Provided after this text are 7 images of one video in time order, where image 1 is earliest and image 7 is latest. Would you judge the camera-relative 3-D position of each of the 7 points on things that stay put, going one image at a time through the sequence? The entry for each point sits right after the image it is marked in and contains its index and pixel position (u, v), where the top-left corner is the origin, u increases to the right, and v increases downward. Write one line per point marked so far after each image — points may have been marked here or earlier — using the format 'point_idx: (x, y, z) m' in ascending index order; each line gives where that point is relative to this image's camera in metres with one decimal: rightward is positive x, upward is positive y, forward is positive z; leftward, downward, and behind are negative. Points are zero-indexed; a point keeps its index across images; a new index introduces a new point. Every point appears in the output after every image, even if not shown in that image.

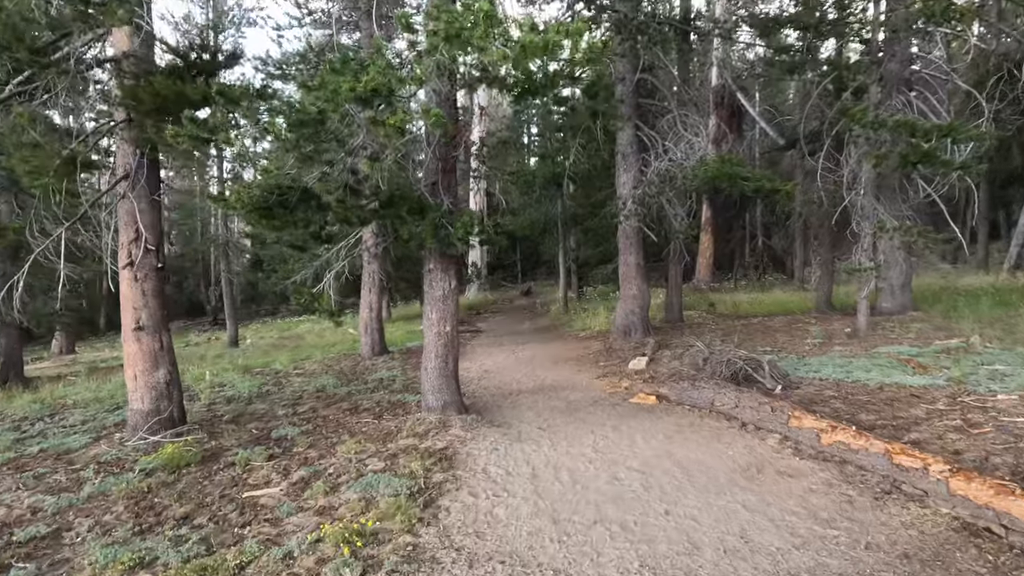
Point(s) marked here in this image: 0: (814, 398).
0: (+3.3, -1.2, +7.0) m
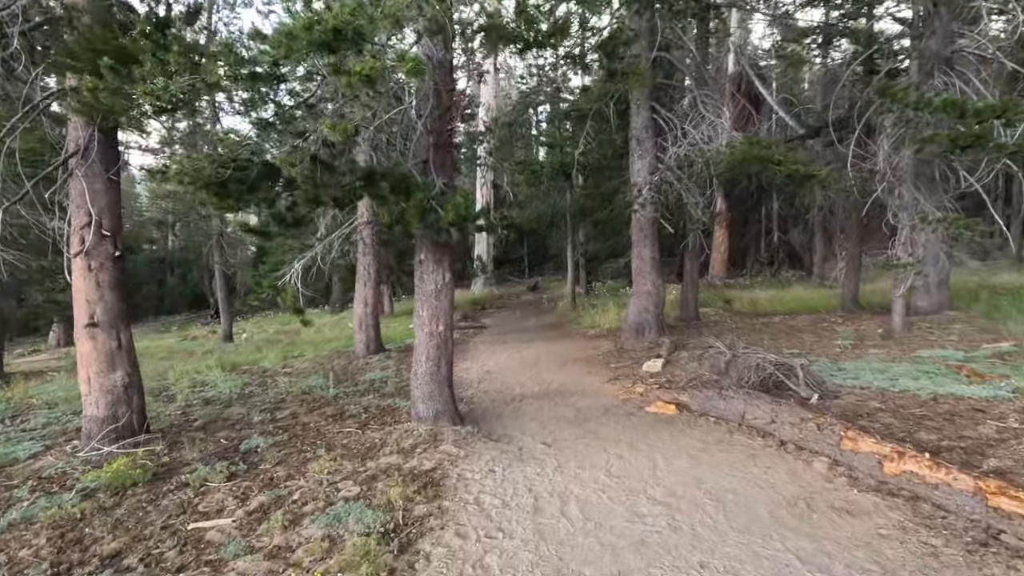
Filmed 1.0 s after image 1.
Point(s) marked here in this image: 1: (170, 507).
0: (+3.3, -1.2, +6.1) m
1: (-2.4, -1.6, +4.6) m
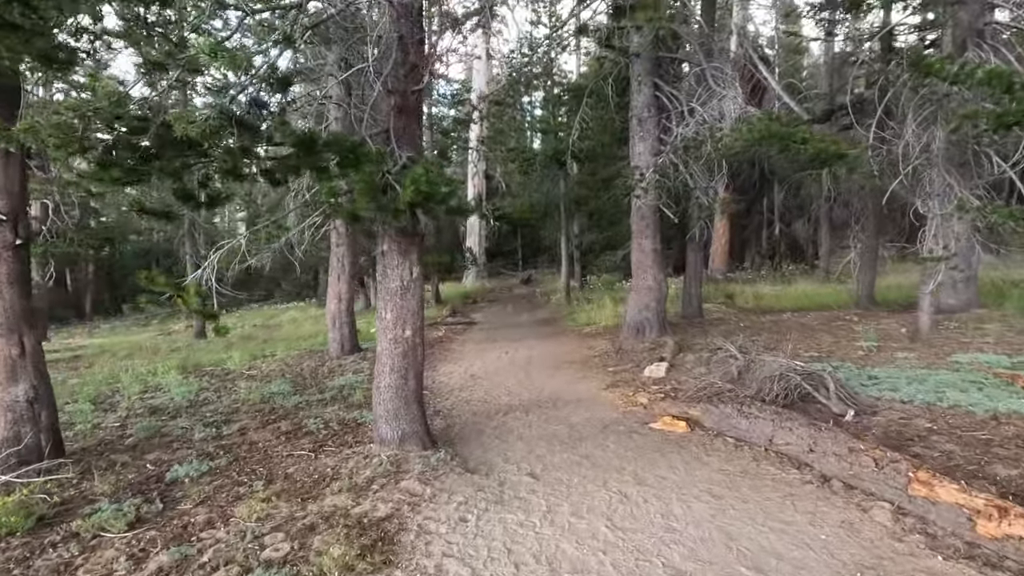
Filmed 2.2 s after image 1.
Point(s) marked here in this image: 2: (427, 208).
0: (+3.2, -1.2, +5.1) m
1: (-2.6, -1.5, +3.5) m
2: (-0.5, +0.5, +4.0) m
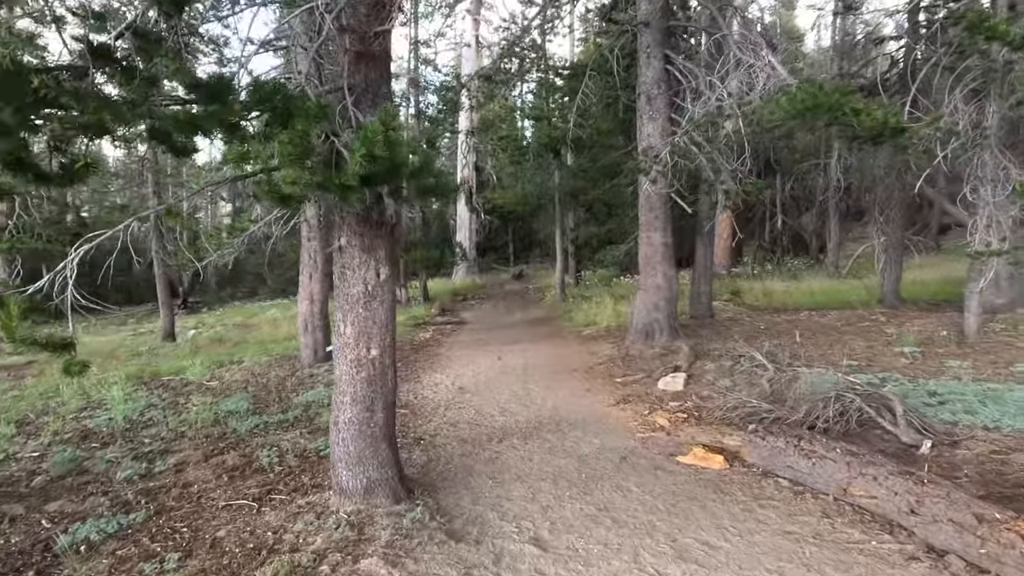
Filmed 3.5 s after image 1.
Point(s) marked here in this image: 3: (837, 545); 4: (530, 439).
0: (+3.2, -1.2, +4.0) m
1: (-2.6, -1.6, +2.3) m
2: (-0.5, +0.4, +2.8) m
3: (+1.7, -1.3, +3.3) m
4: (+0.2, -1.3, +5.7) m
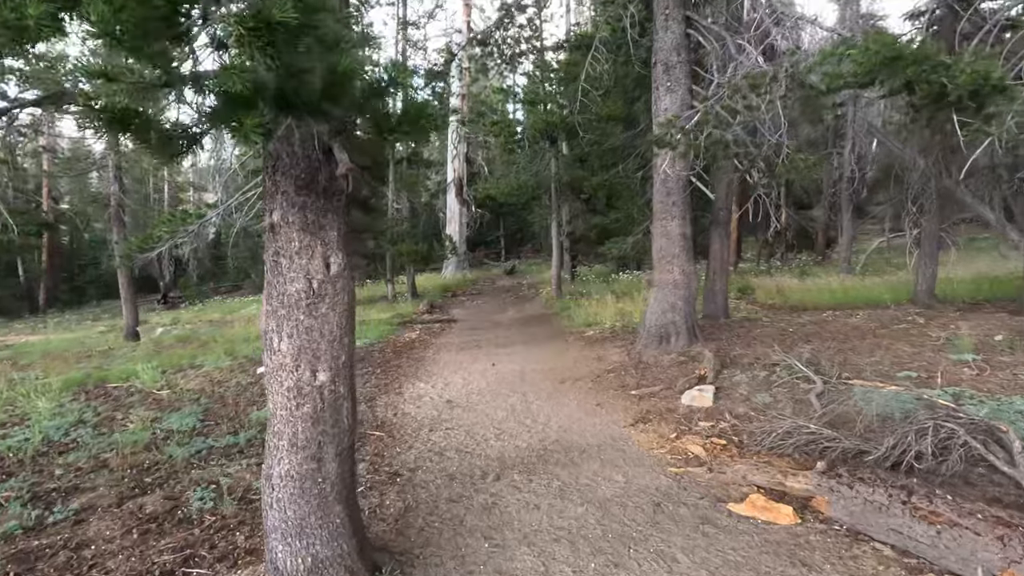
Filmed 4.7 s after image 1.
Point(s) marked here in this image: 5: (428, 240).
0: (+3.2, -1.2, +2.9) m
1: (-2.5, -1.6, +1.1) m
2: (-0.5, +0.5, +1.6) m
3: (+1.7, -1.3, +2.2) m
4: (+0.2, -1.3, +4.5) m
5: (-2.5, +1.4, +18.8) m
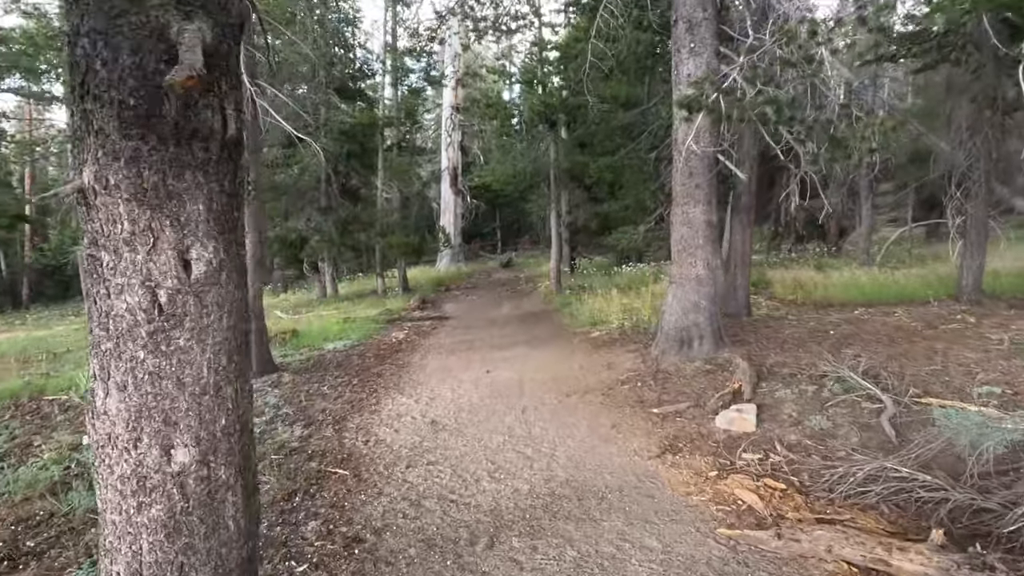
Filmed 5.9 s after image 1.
0: (+3.2, -1.2, +1.8) m
1: (-2.5, -1.7, 0.0) m
2: (-0.5, +0.4, +0.5) m
3: (+1.7, -1.4, +1.1) m
4: (+0.1, -1.3, +3.4) m
5: (-2.6, +1.6, +17.6) m
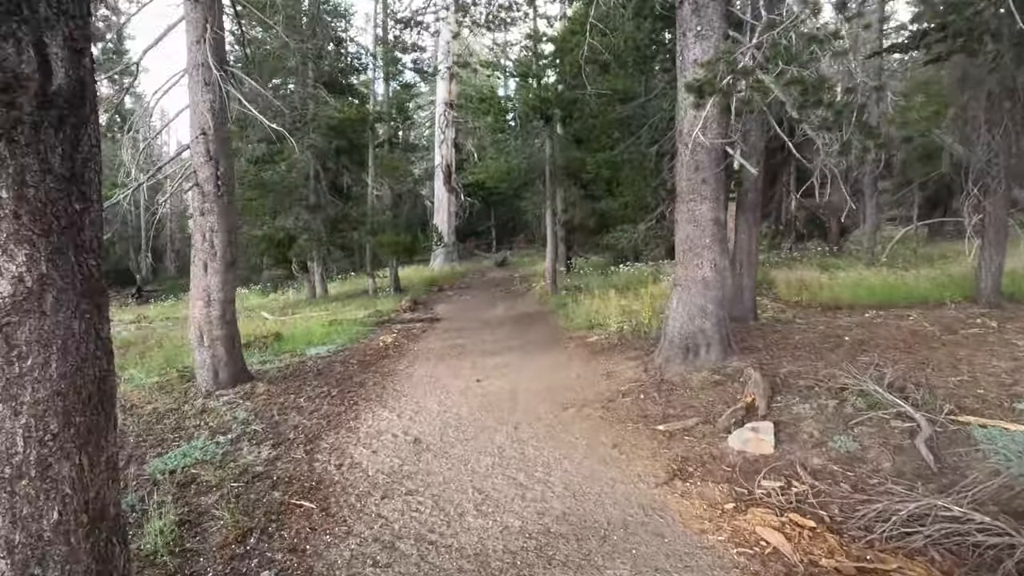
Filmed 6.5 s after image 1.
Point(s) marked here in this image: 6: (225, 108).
0: (+3.1, -1.2, +1.3) m
1: (-2.5, -1.7, -0.6) m
2: (-0.5, +0.4, -0.1) m
3: (+1.7, -1.4, +0.5) m
4: (+0.1, -1.4, +2.9) m
5: (-2.7, +1.6, +17.1) m
6: (-3.0, +1.9, +6.7) m
